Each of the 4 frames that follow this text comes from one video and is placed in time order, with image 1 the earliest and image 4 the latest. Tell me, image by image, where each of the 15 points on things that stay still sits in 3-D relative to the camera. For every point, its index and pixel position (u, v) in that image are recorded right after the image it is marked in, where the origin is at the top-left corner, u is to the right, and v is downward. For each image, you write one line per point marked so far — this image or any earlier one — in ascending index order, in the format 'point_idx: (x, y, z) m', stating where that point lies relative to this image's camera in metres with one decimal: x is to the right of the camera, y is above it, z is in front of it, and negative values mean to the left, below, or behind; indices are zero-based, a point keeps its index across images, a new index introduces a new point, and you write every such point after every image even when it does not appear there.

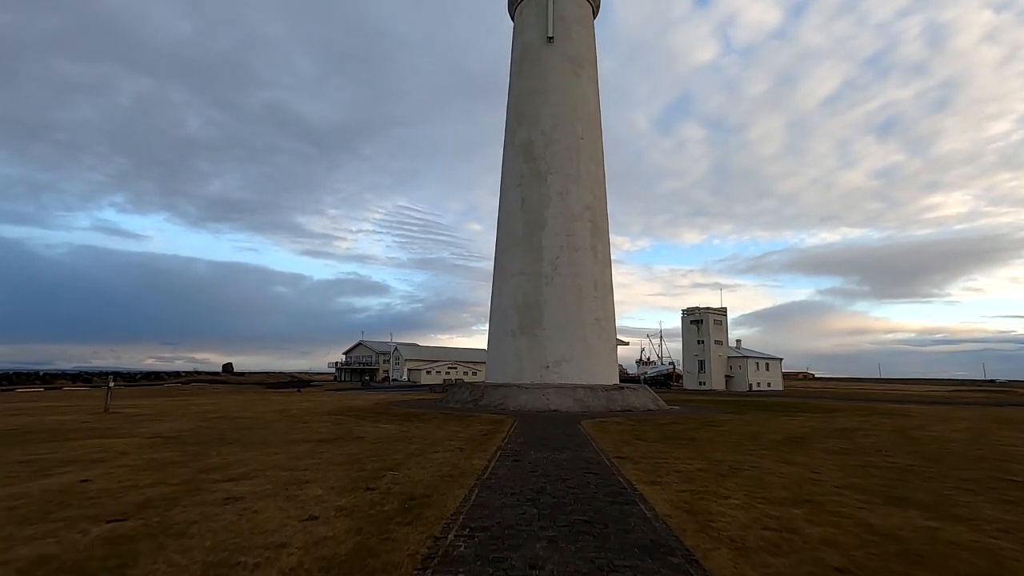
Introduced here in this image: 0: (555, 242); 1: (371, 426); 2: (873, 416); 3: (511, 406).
0: (+1.4, +1.5, +19.5) m
1: (-3.0, -2.9, +12.8) m
2: (+10.6, -3.8, +17.7) m
3: (0.0, -3.5, +18.2) m
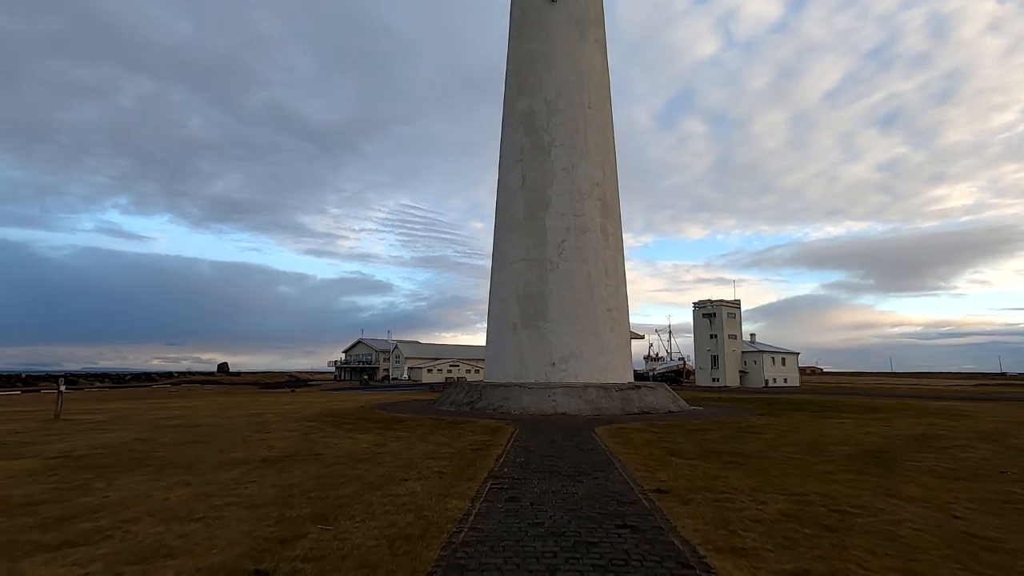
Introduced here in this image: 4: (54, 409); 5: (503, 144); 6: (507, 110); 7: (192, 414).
0: (+1.4, +1.9, +17.2) m
1: (-3.0, -2.6, +10.5) m
2: (+10.6, -3.3, +15.4) m
3: (0.0, -3.2, +15.9) m
4: (-14.6, -3.9, +19.3) m
5: (-0.2, +4.5, +18.8) m
6: (-0.1, +5.5, +18.8) m
7: (-9.9, -3.9, +18.7) m
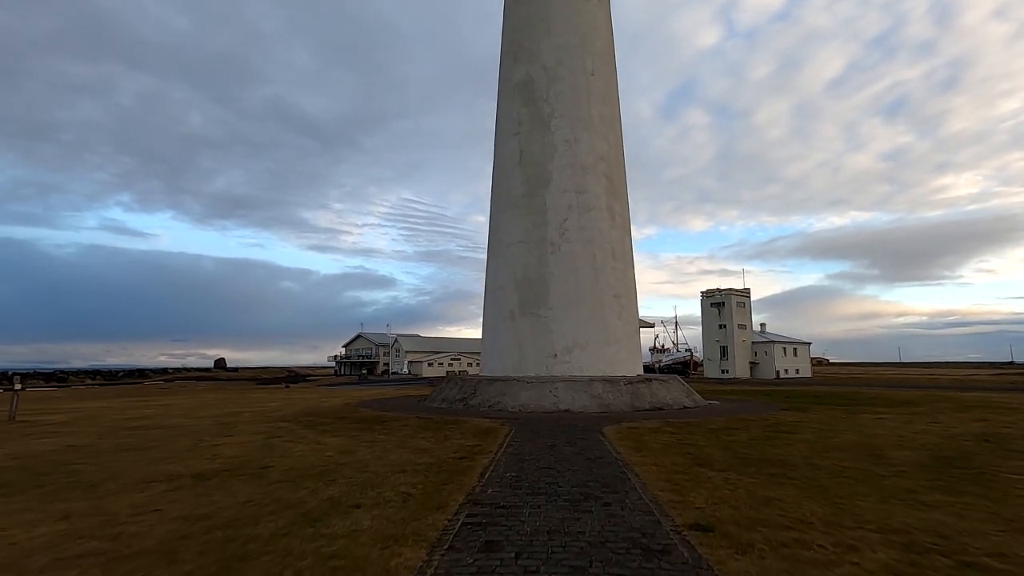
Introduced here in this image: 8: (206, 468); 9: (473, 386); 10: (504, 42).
0: (+1.3, +2.3, +15.6) m
1: (-3.1, -2.3, +9.0) m
2: (+10.6, -2.8, +13.7) m
3: (0.0, -2.8, +14.4) m
4: (-14.7, -3.6, +17.8) m
5: (-0.4, +4.9, +17.1) m
6: (-0.3, +6.0, +17.2) m
7: (-10.0, -3.6, +17.2) m
8: (-3.6, -2.1, +7.0) m
9: (-1.0, -2.5, +15.5) m
10: (-0.2, +7.1, +17.4) m
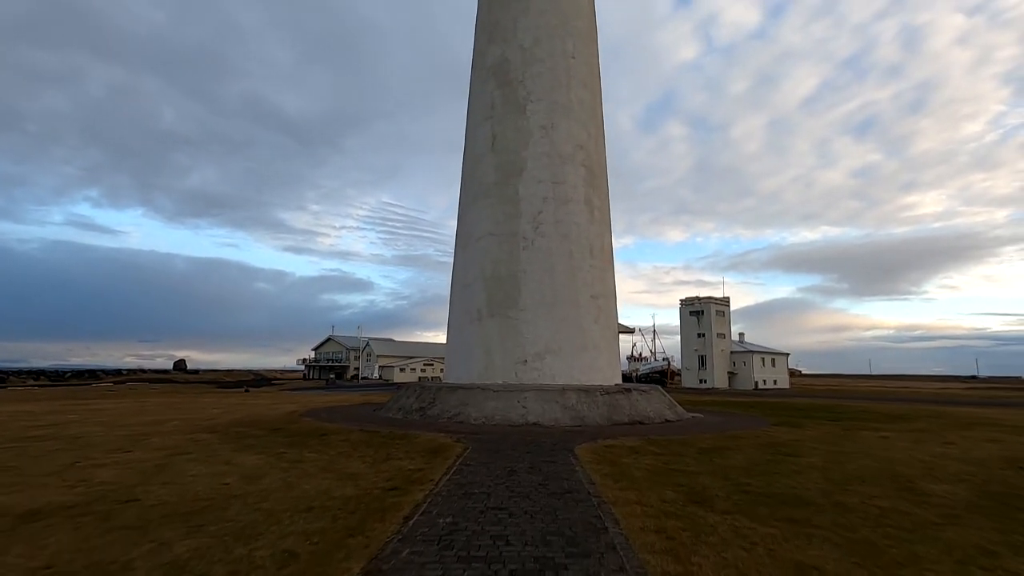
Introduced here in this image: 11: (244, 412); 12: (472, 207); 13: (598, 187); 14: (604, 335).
0: (+0.6, +2.3, +14.1) m
1: (-3.6, -2.1, +7.3) m
2: (+9.8, -3.0, +12.5) m
3: (-0.8, -2.7, +12.8) m
4: (-15.6, -3.2, +15.7) m
5: (-1.1, +4.9, +15.6) m
6: (-1.0, +6.0, +15.7) m
7: (-10.9, -3.3, +15.2) m
8: (-4.1, -1.9, +5.3) m
9: (-1.8, -2.5, +13.9) m
10: (-0.9, +7.2, +15.9) m
11: (-8.1, -3.7, +18.4) m
12: (-1.0, +2.0, +14.7) m
13: (+2.1, +2.5, +15.0) m
14: (+2.2, -1.1, +14.2) m
